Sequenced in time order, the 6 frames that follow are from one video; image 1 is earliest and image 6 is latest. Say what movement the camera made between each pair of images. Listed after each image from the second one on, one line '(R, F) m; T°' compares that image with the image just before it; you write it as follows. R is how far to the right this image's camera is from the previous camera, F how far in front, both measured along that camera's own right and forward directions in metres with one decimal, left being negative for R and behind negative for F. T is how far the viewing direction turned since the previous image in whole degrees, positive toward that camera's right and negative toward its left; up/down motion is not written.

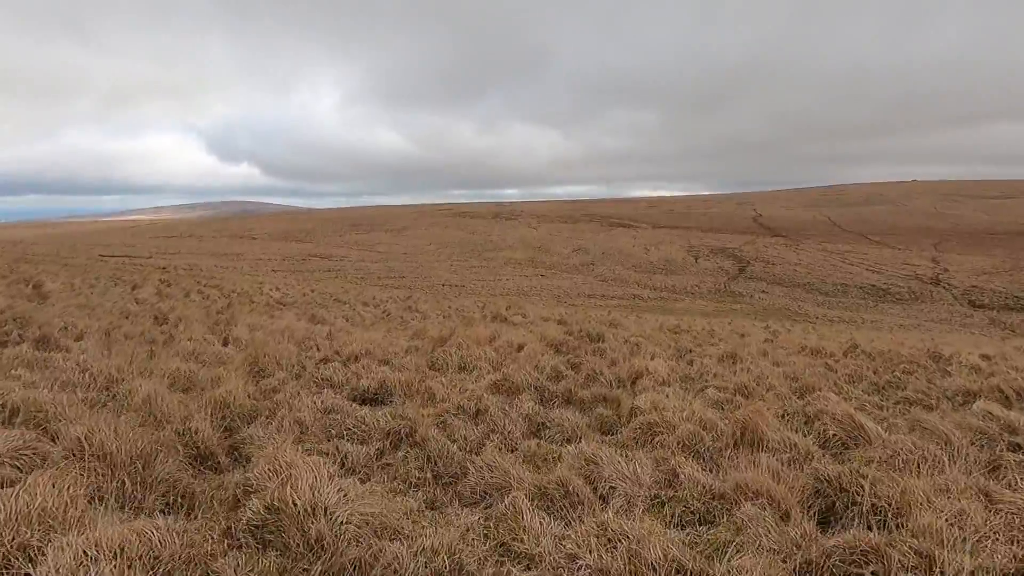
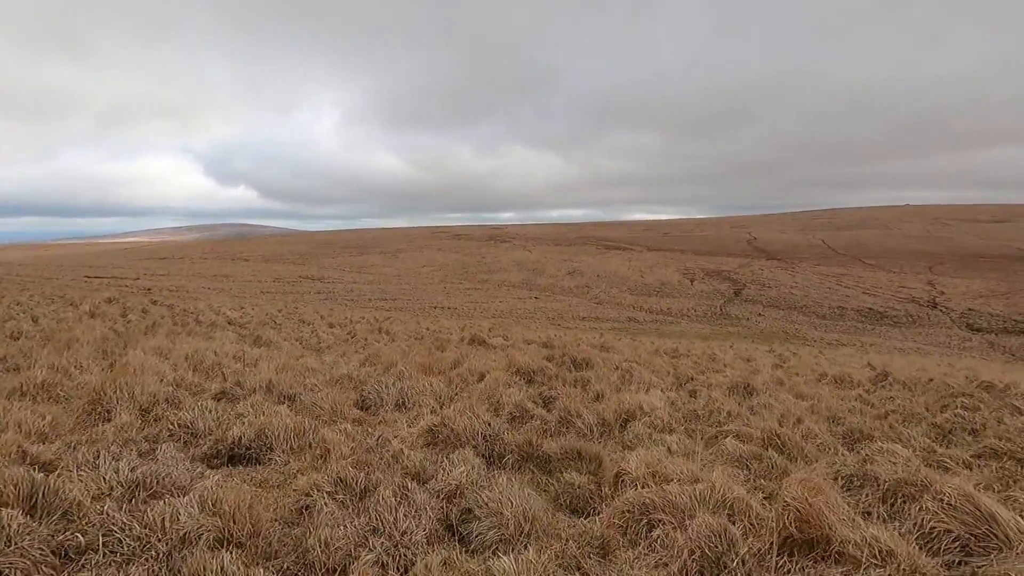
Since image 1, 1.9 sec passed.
(+0.3, +1.6) m; 0°
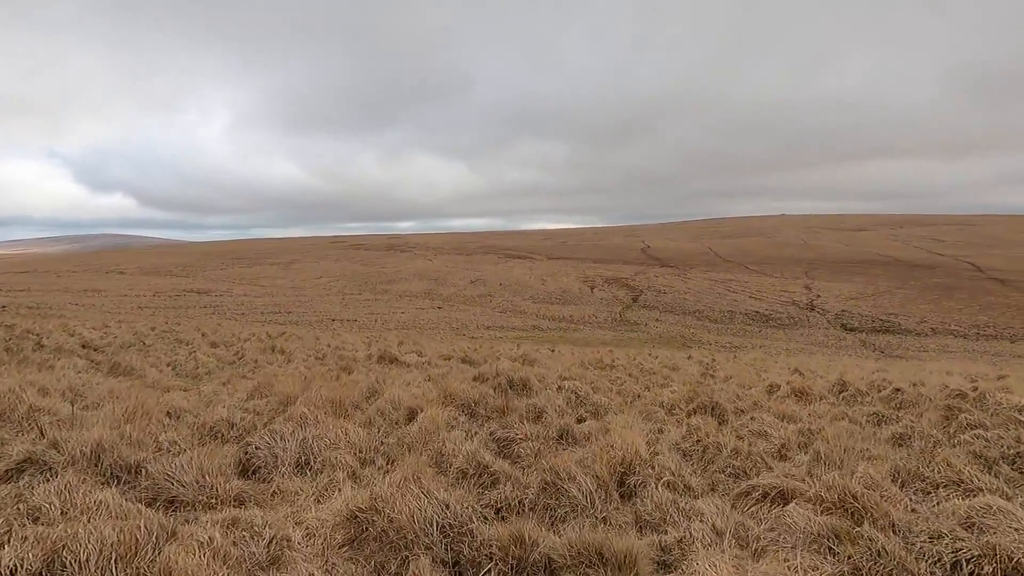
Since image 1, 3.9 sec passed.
(-0.3, +1.4) m; +8°
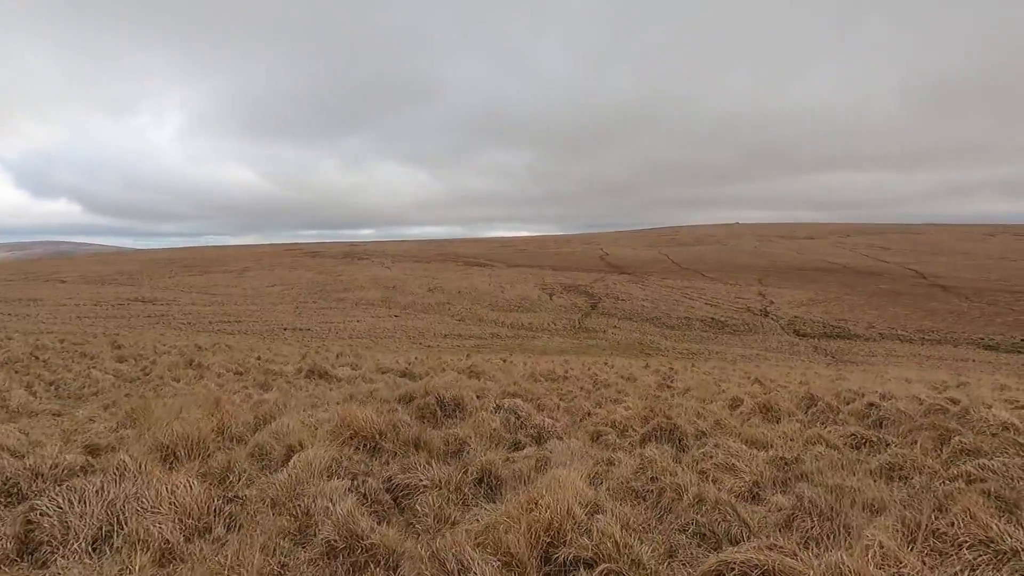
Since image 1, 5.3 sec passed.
(+0.3, +1.0) m; +3°
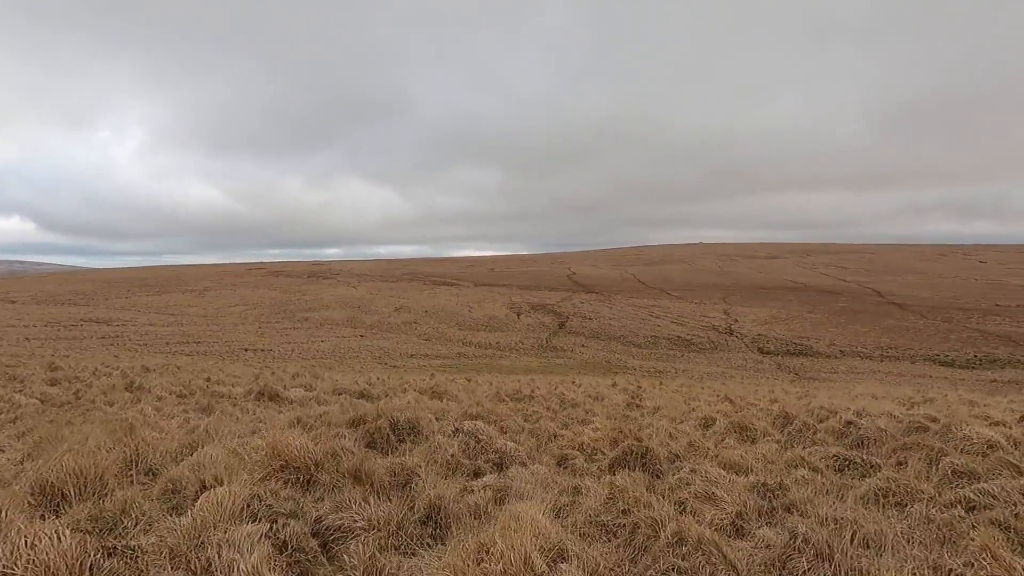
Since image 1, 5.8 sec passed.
(+0.1, +0.5) m; +3°
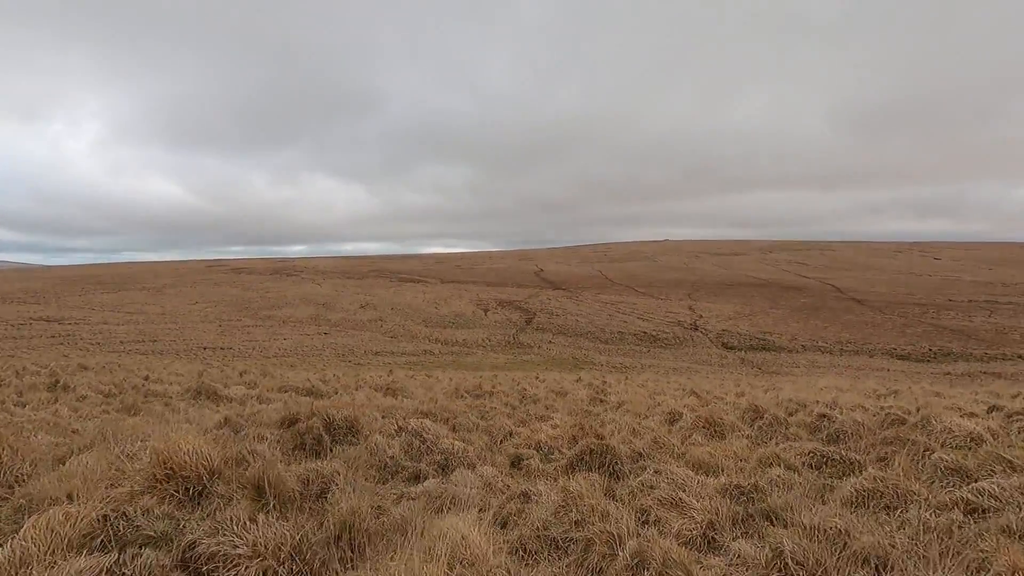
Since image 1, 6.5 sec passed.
(+0.2, +0.6) m; +3°
